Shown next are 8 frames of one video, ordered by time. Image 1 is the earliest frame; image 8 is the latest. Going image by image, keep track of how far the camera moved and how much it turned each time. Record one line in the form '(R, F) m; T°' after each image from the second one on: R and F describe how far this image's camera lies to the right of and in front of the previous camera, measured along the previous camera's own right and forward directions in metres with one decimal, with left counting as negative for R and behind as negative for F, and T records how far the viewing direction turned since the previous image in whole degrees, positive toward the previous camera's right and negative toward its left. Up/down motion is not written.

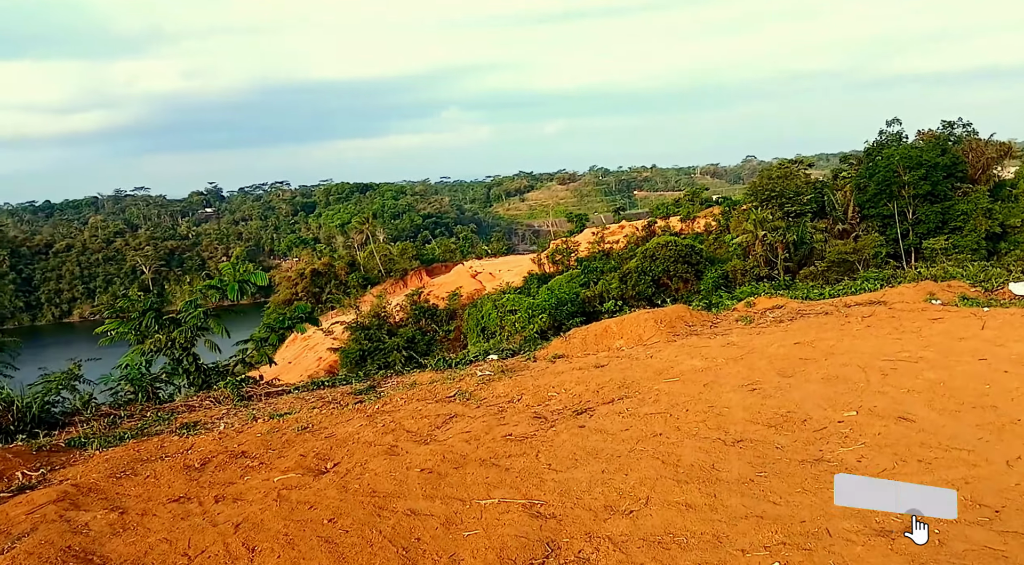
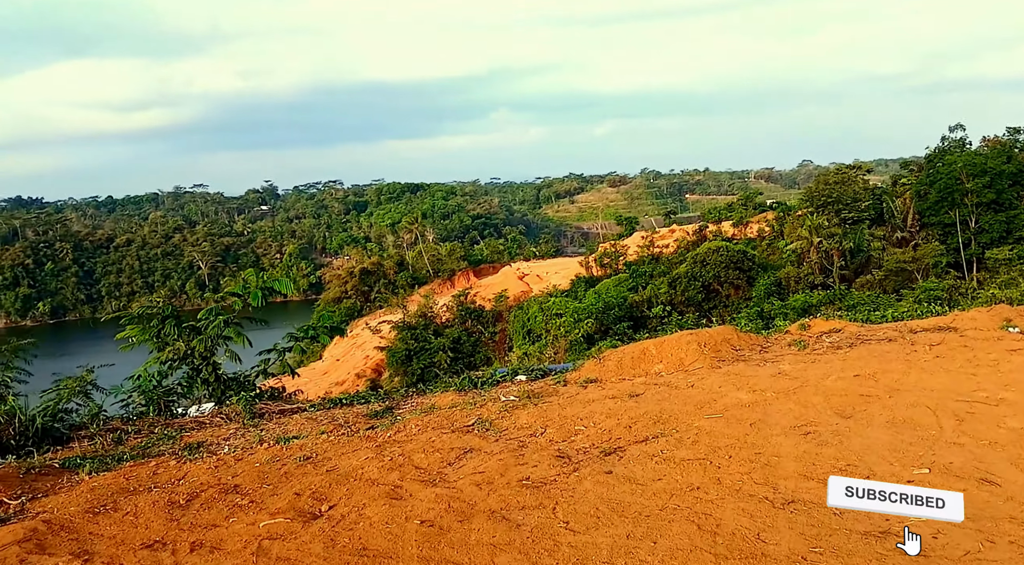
(+0.2, +0.8) m; -3°
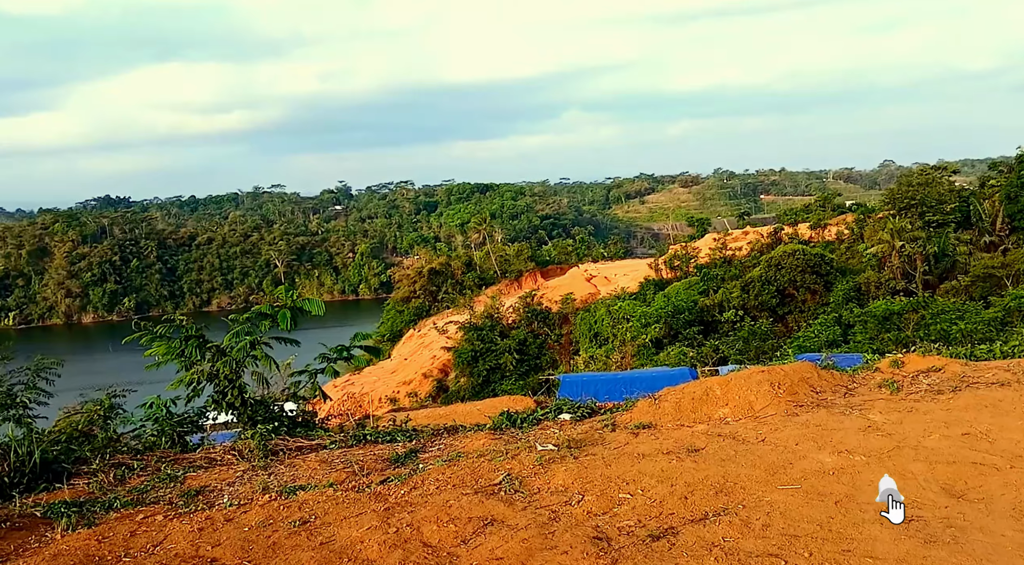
(+0.2, +1.1) m; -4°
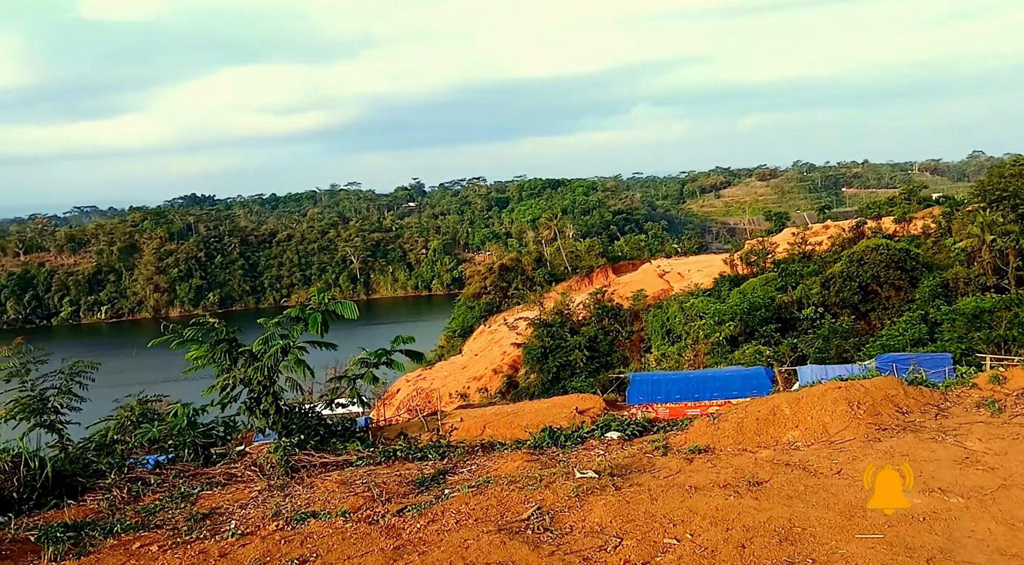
(+0.3, +0.8) m; -5°
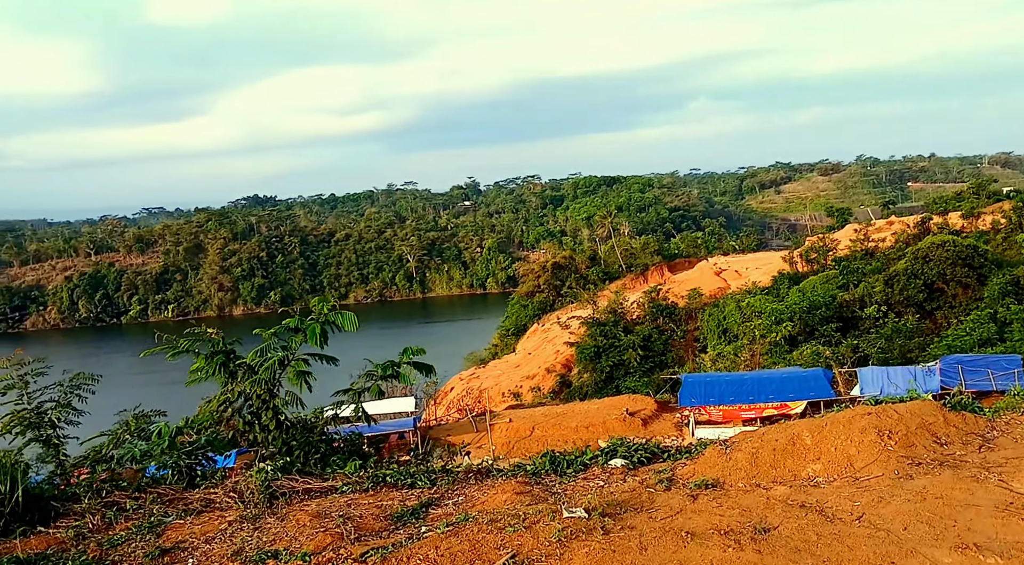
(+0.5, +0.7) m; -4°
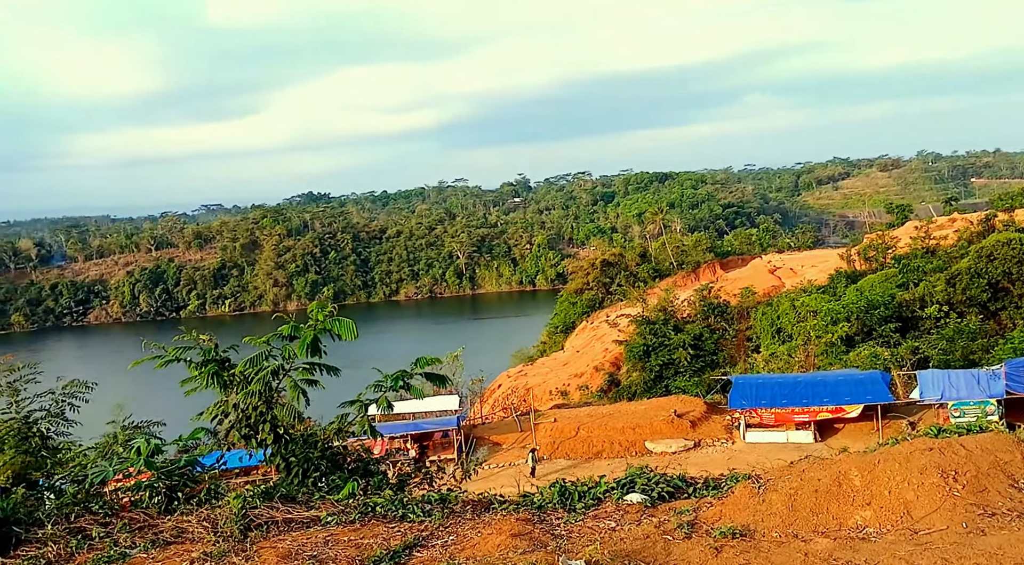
(+0.3, +0.9) m; -3°
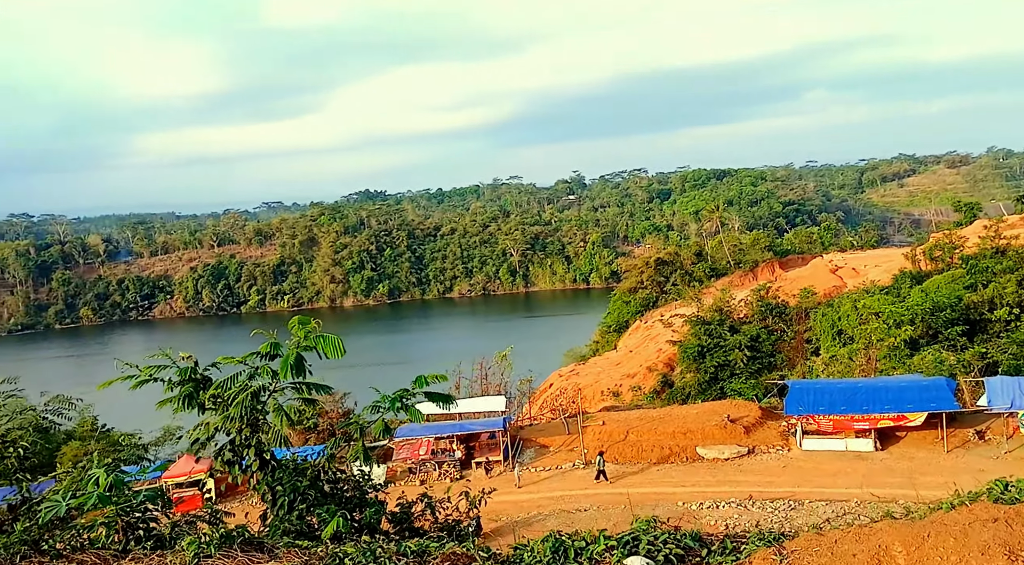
(+0.4, +0.9) m; -3°
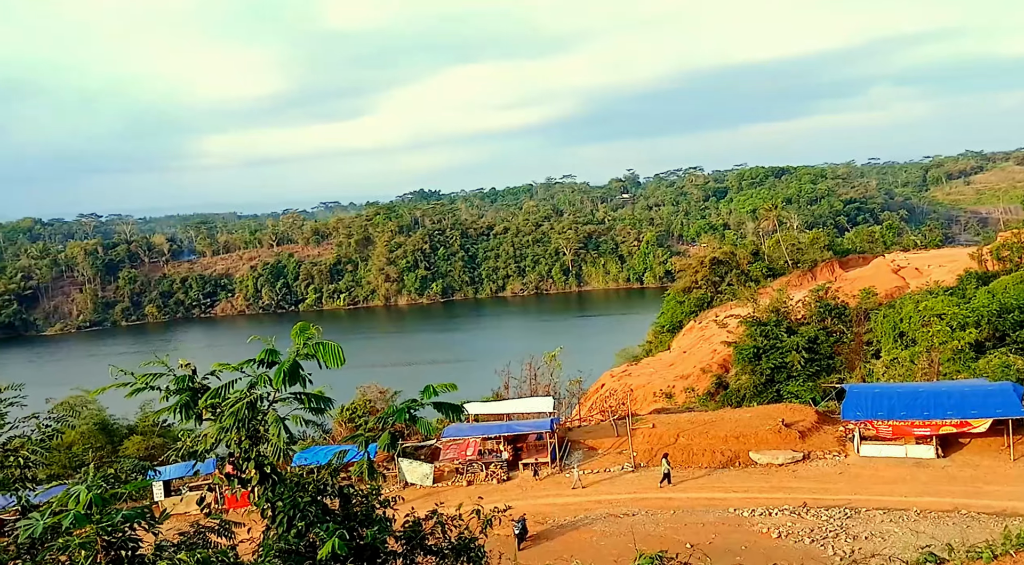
(+0.4, +0.6) m; -3°
